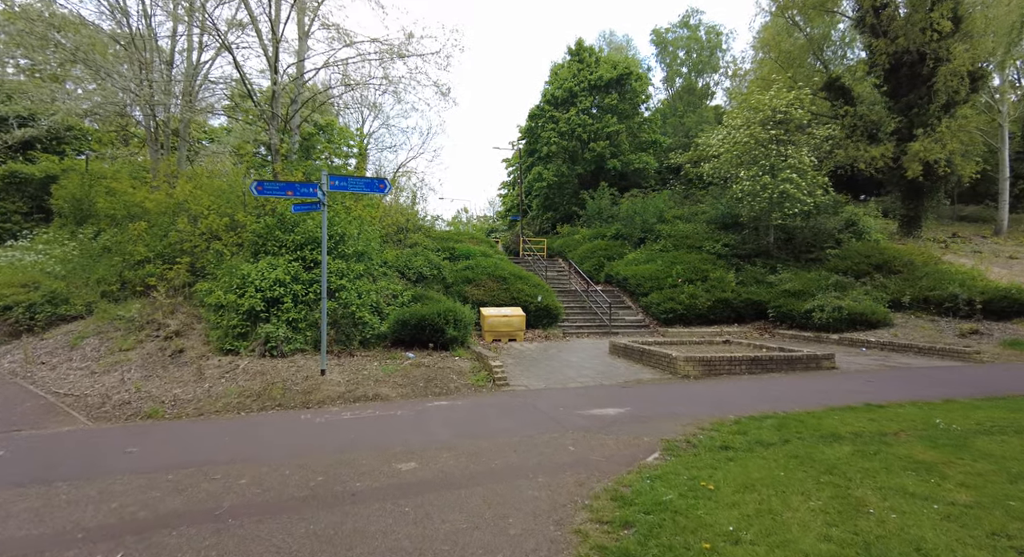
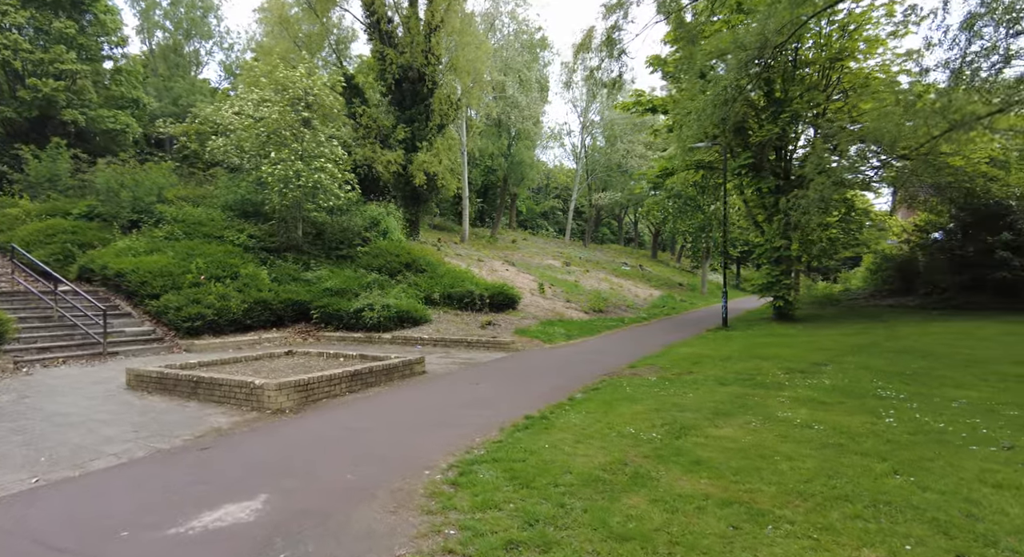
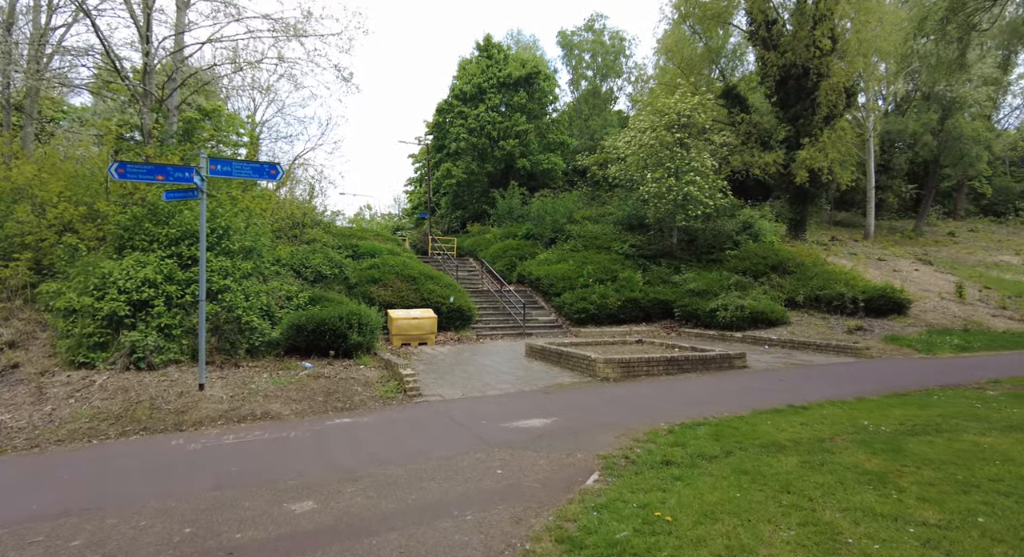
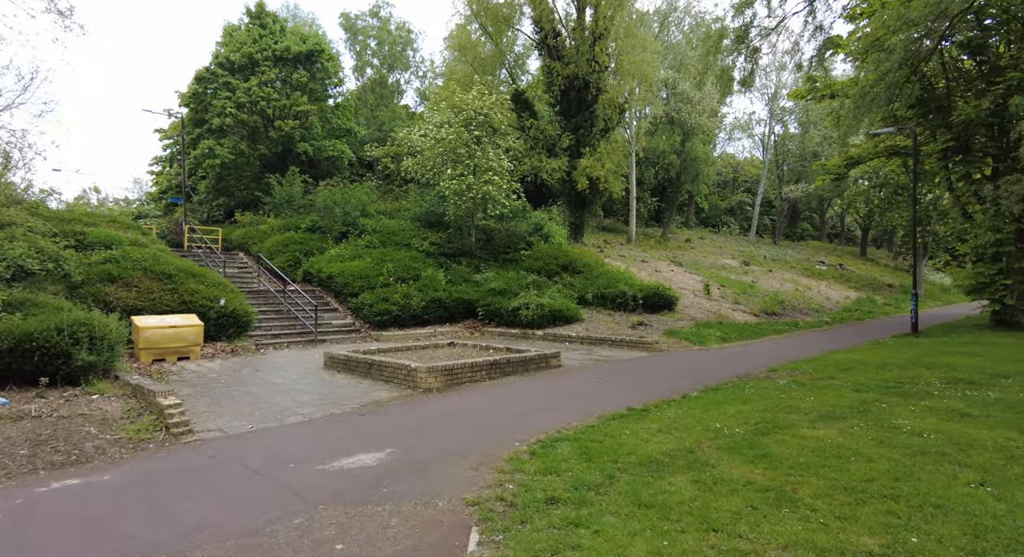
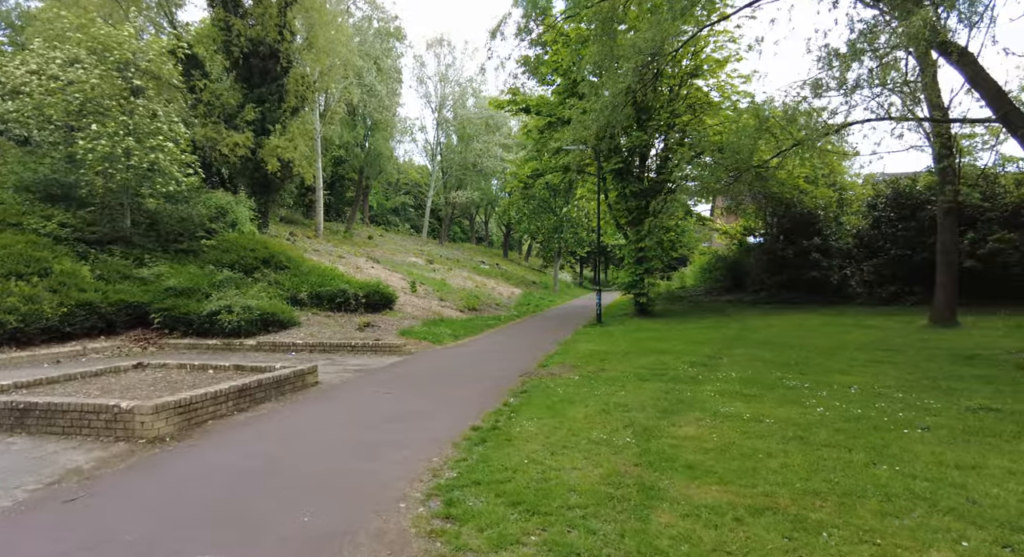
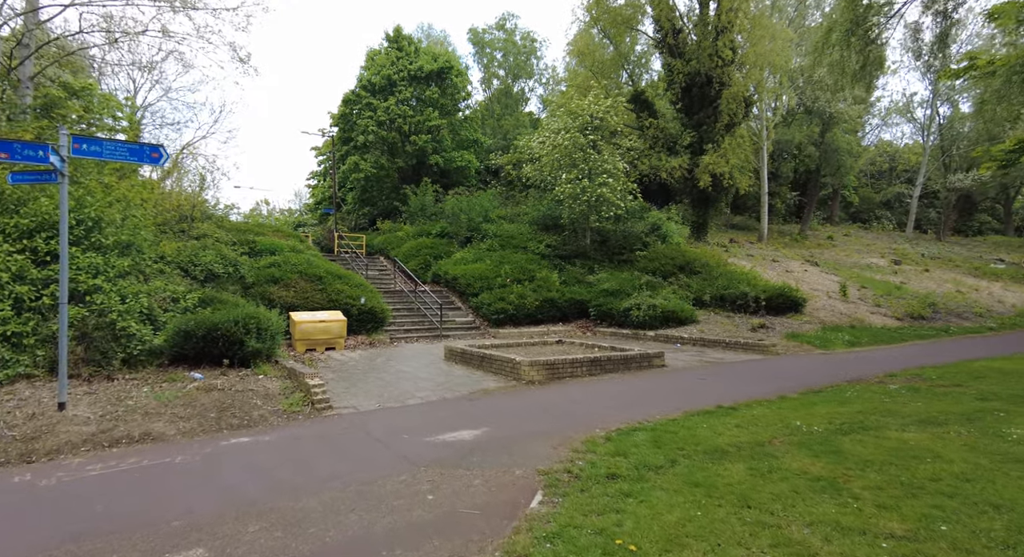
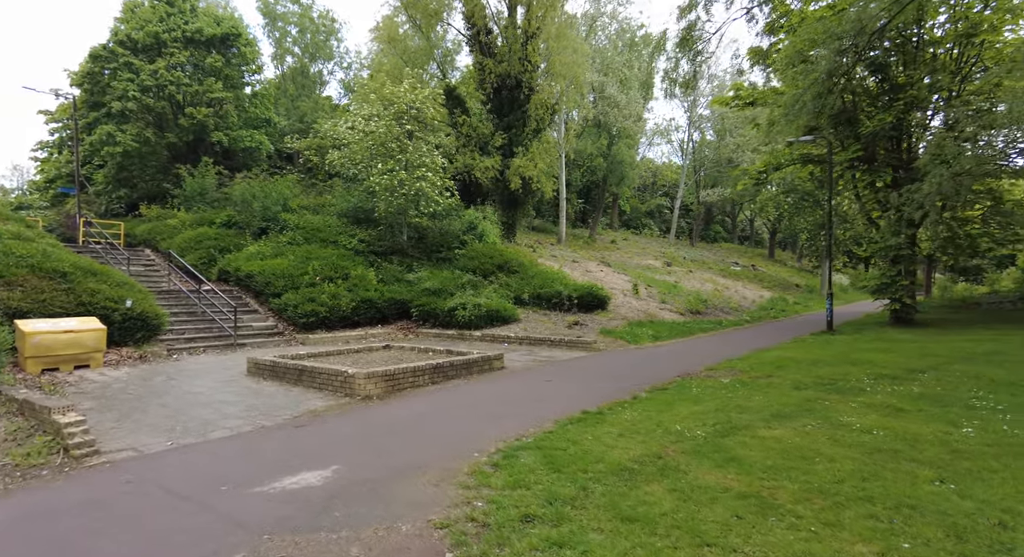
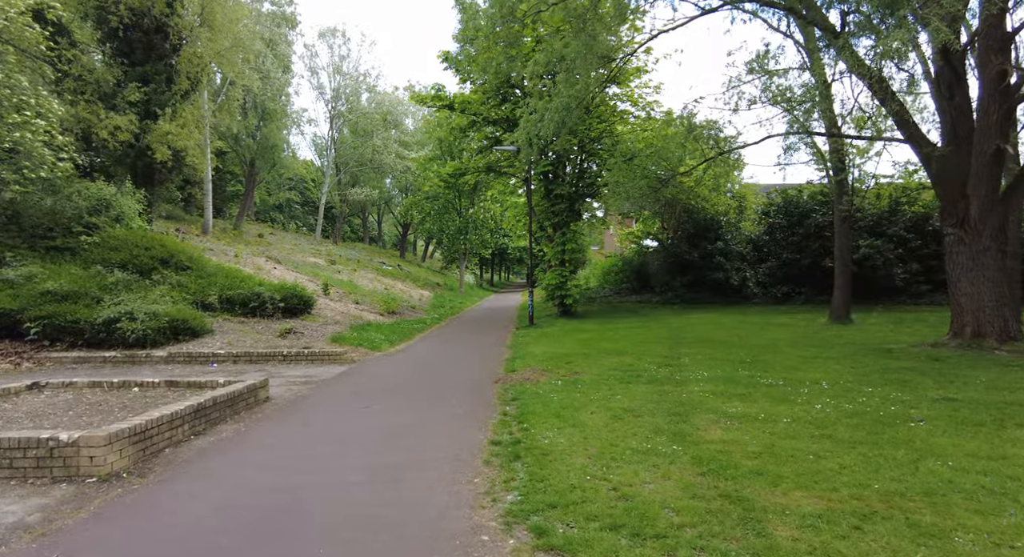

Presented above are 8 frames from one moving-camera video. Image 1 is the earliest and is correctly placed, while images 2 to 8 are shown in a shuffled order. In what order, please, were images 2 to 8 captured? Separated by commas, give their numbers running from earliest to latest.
3, 6, 4, 7, 2, 5, 8
